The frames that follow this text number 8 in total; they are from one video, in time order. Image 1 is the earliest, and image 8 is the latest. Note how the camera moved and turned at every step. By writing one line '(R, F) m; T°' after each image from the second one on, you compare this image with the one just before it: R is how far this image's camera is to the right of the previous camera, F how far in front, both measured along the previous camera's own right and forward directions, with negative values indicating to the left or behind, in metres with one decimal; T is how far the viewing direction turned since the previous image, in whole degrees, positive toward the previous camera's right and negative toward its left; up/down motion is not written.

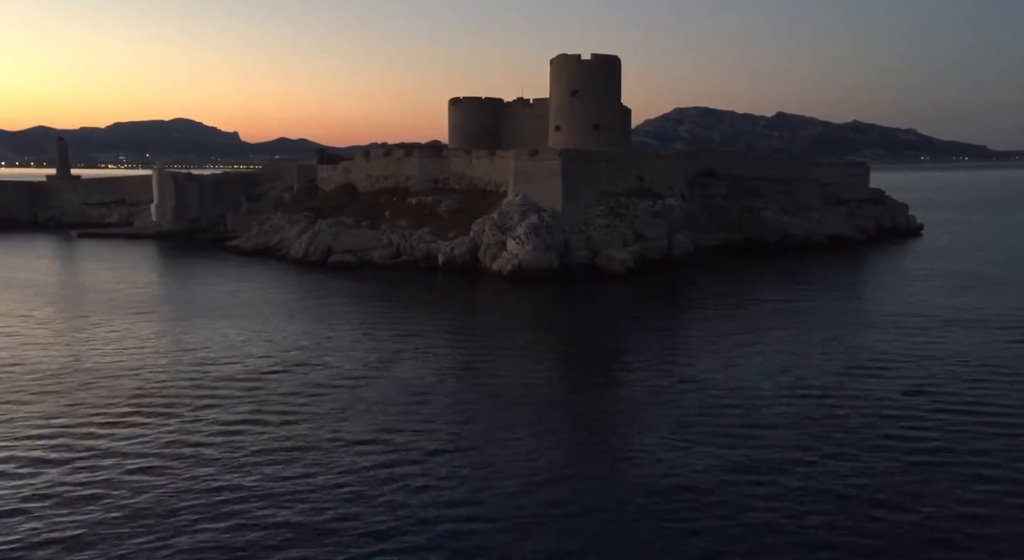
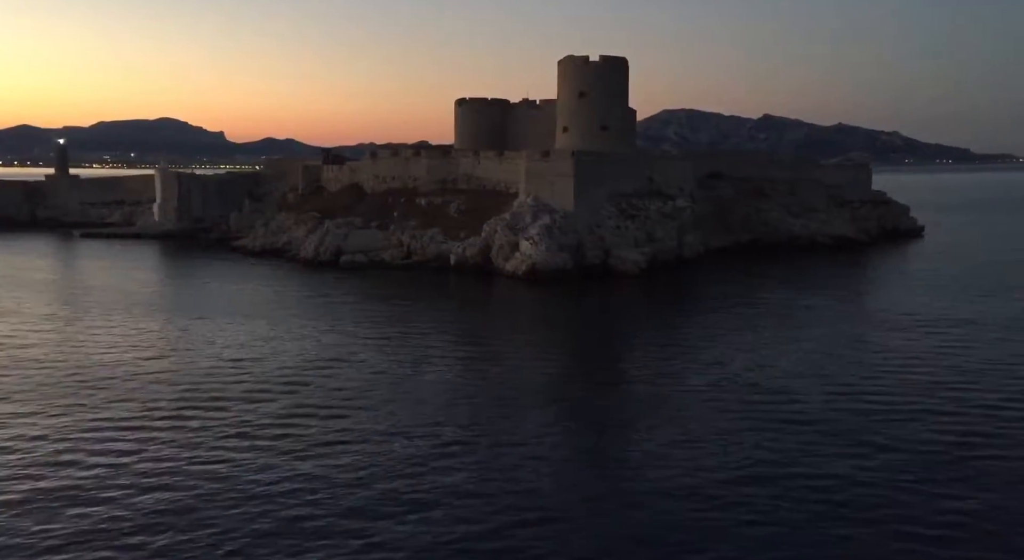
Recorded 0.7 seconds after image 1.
(-0.7, -0.1) m; +1°
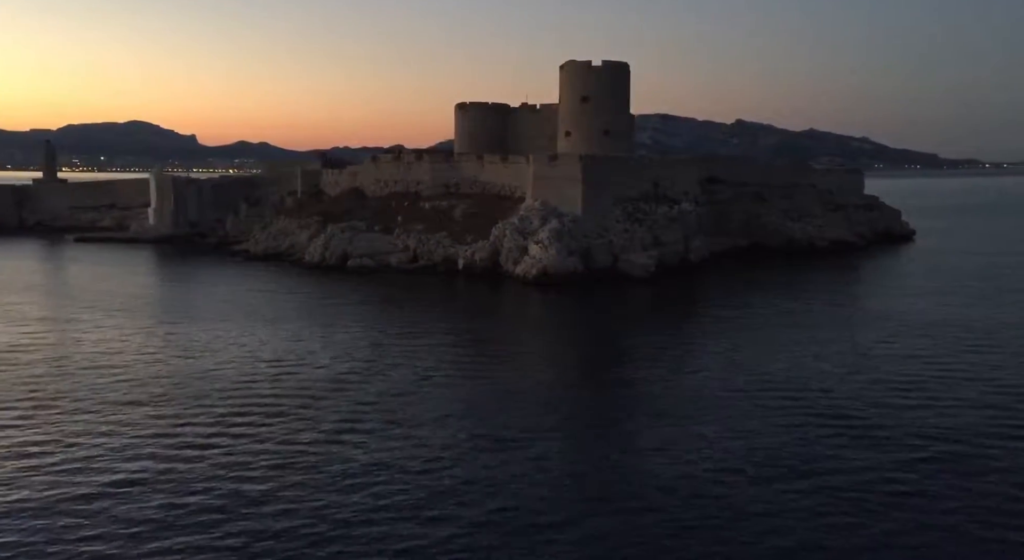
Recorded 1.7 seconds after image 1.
(-1.0, -0.1) m; +2°
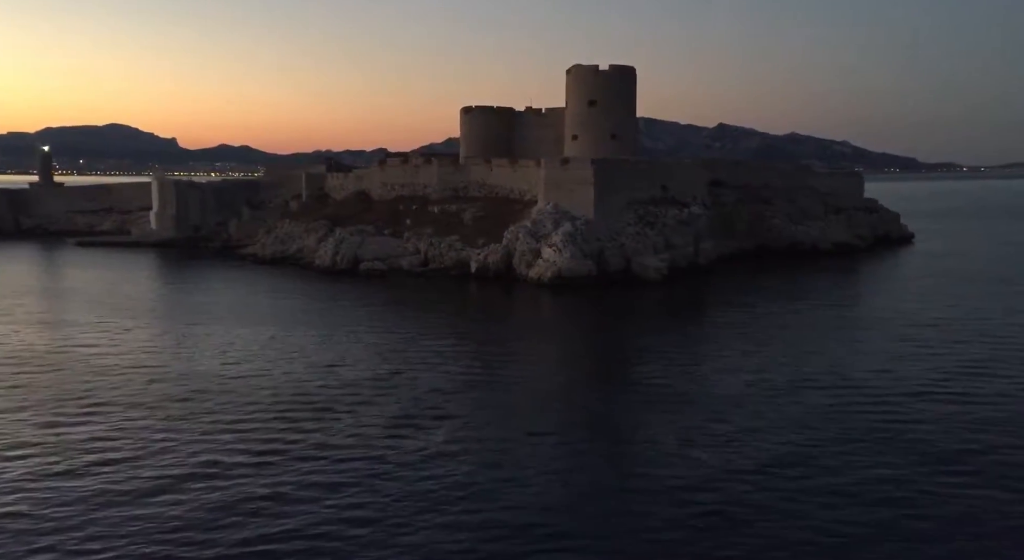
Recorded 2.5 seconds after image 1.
(-0.9, -0.1) m; +1°
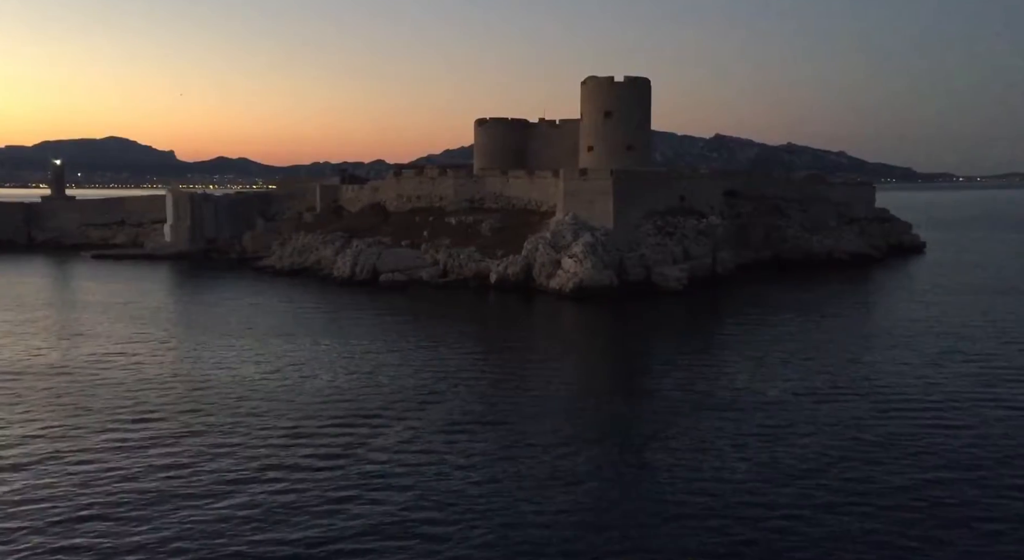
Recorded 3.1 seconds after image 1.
(-0.7, -0.1) m; 0°
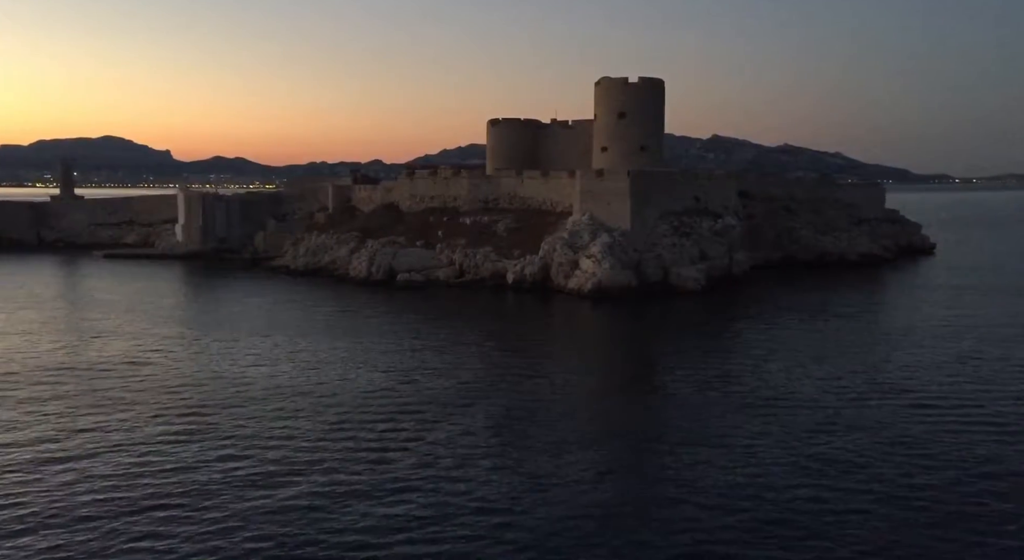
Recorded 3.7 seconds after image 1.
(-0.6, -0.1) m; 0°
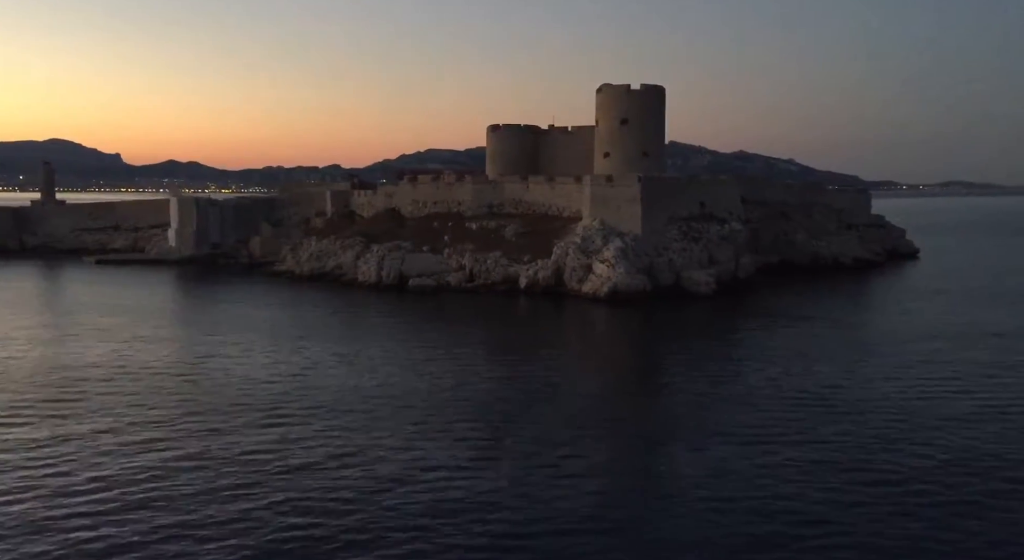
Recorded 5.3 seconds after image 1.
(-1.7, -0.1) m; +3°
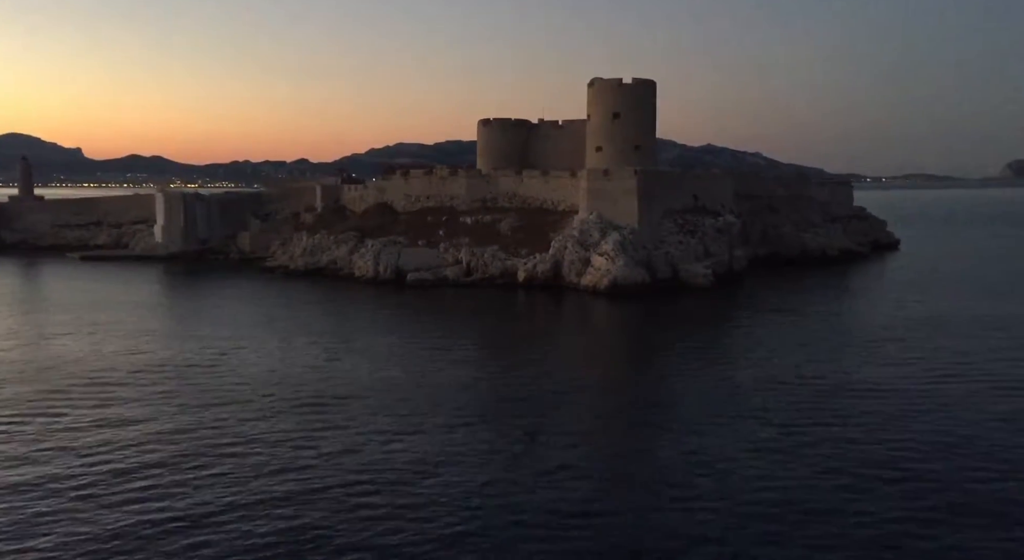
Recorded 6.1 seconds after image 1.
(-0.9, -0.1) m; +2°
